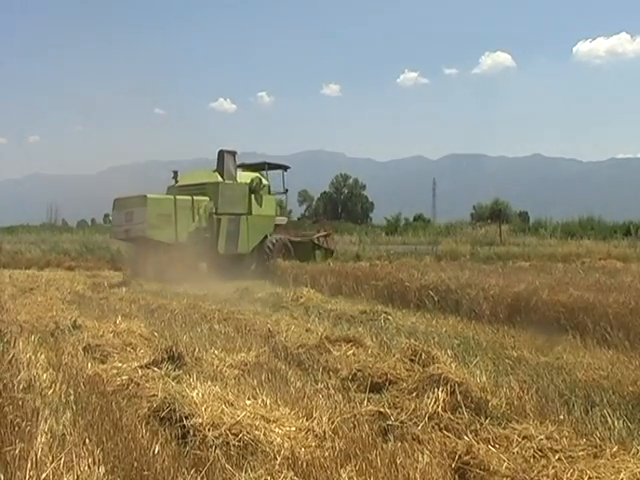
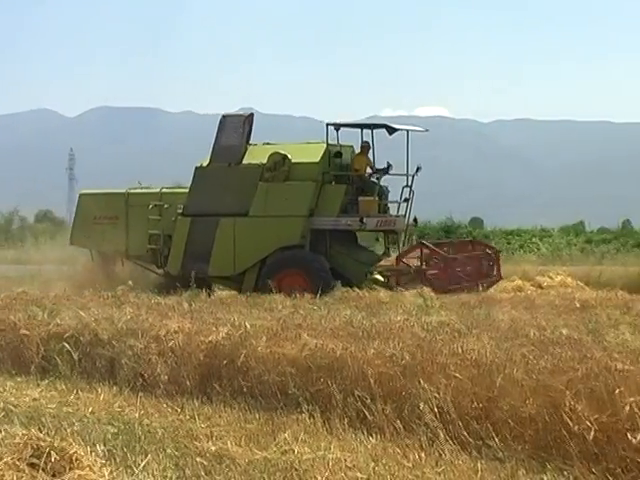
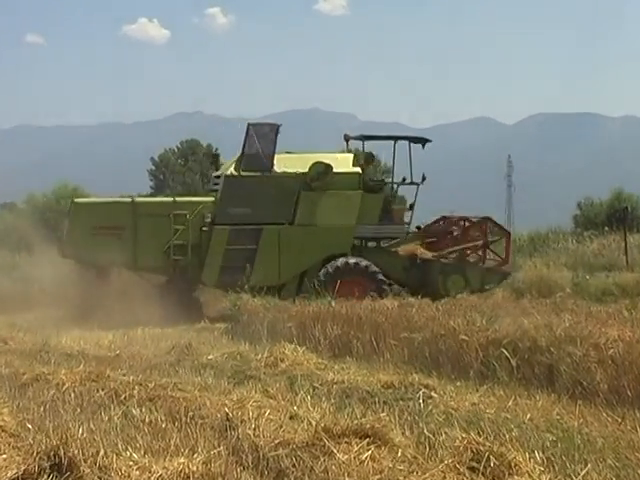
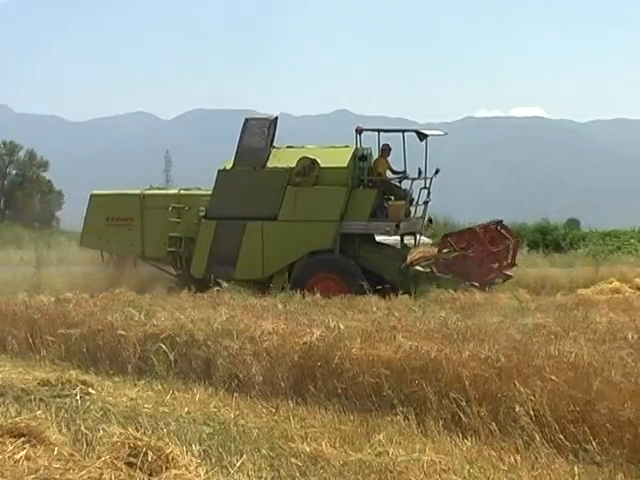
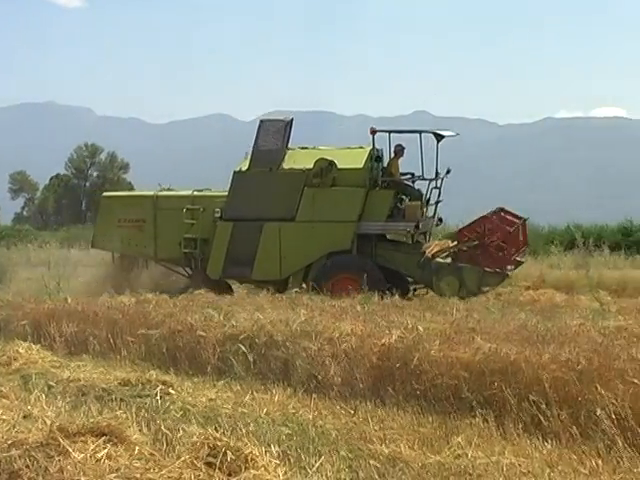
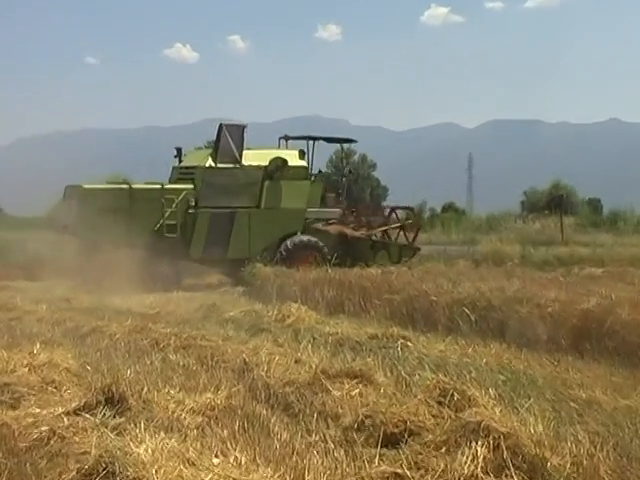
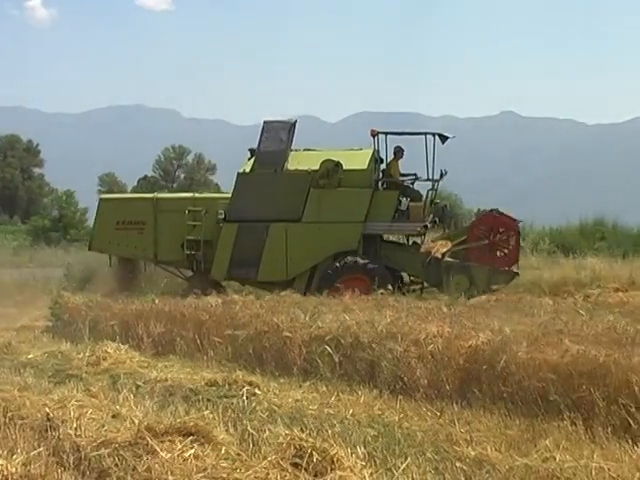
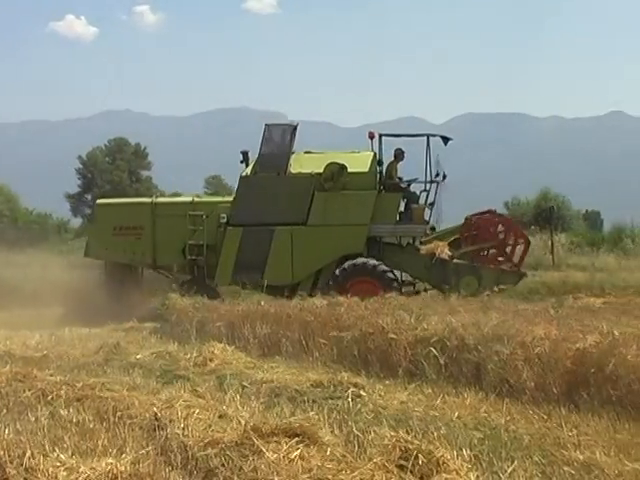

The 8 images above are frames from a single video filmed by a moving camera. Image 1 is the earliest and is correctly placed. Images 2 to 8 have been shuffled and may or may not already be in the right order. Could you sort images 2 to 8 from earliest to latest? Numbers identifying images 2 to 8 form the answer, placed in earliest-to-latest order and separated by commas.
6, 3, 8, 7, 5, 4, 2
